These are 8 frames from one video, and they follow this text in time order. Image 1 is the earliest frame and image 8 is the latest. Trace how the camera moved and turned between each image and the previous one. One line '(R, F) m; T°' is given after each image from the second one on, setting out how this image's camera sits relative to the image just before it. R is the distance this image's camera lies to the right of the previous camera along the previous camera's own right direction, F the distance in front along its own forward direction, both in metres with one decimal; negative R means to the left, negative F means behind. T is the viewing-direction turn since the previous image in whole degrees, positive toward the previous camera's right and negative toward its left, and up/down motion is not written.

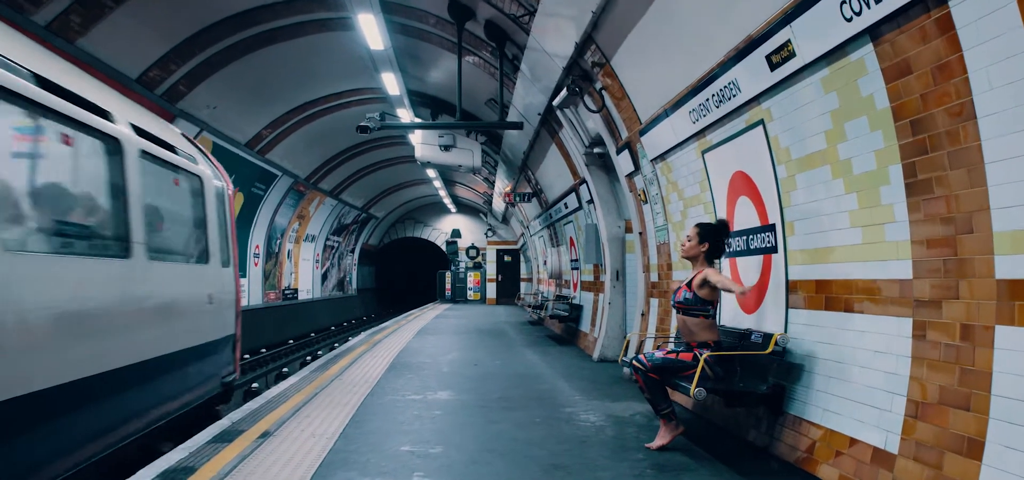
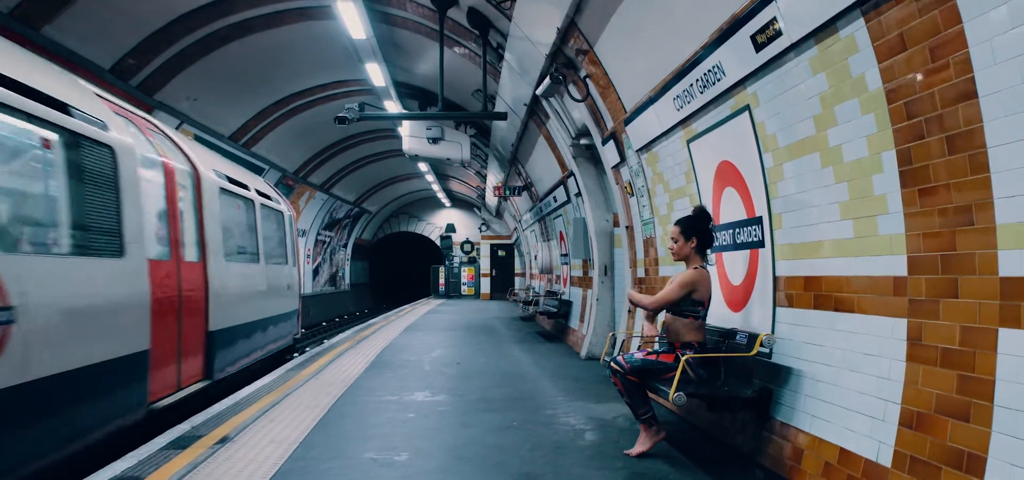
(+0.2, +0.3) m; 0°
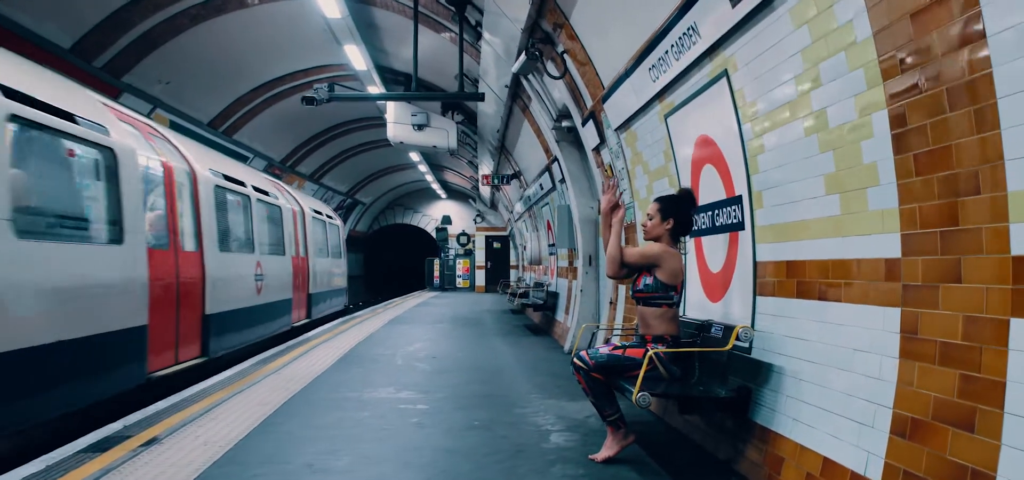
(+0.3, +0.4) m; 0°
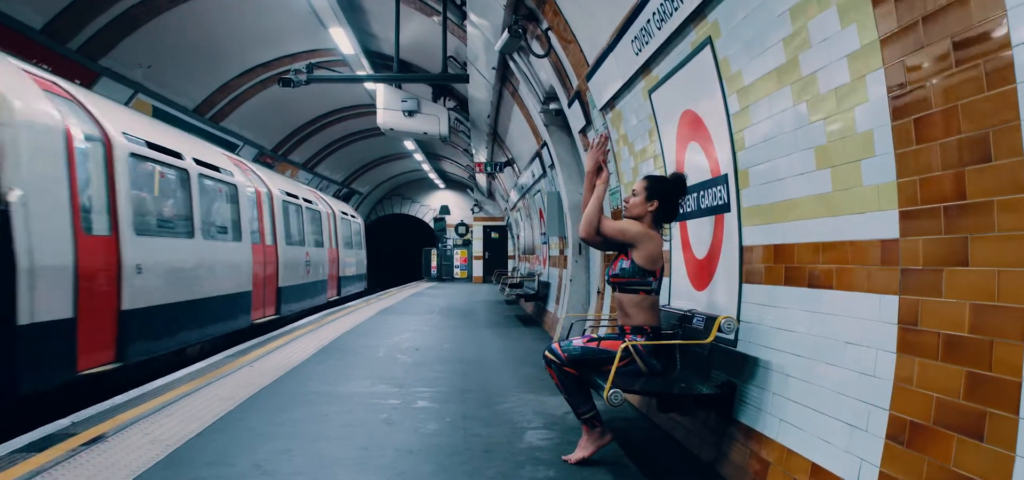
(+0.2, +0.3) m; 0°
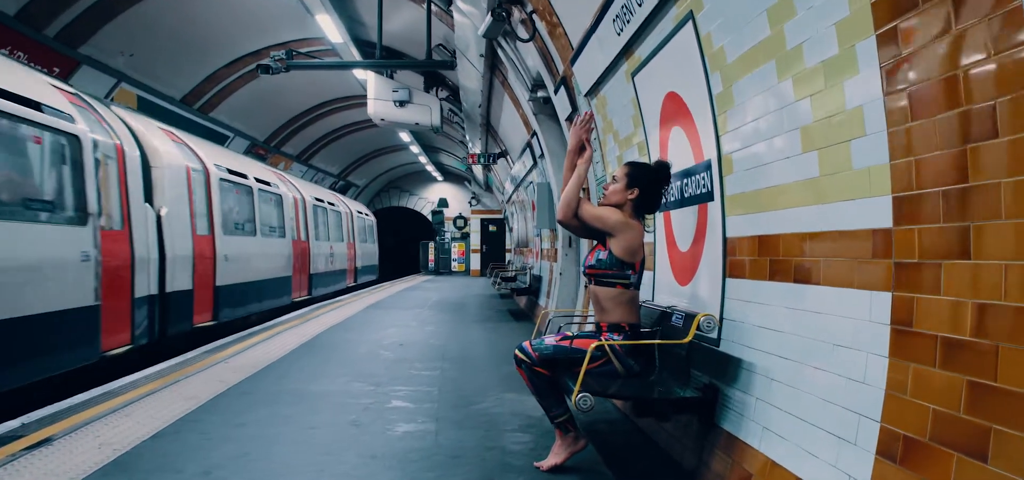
(+0.2, +0.2) m; 0°
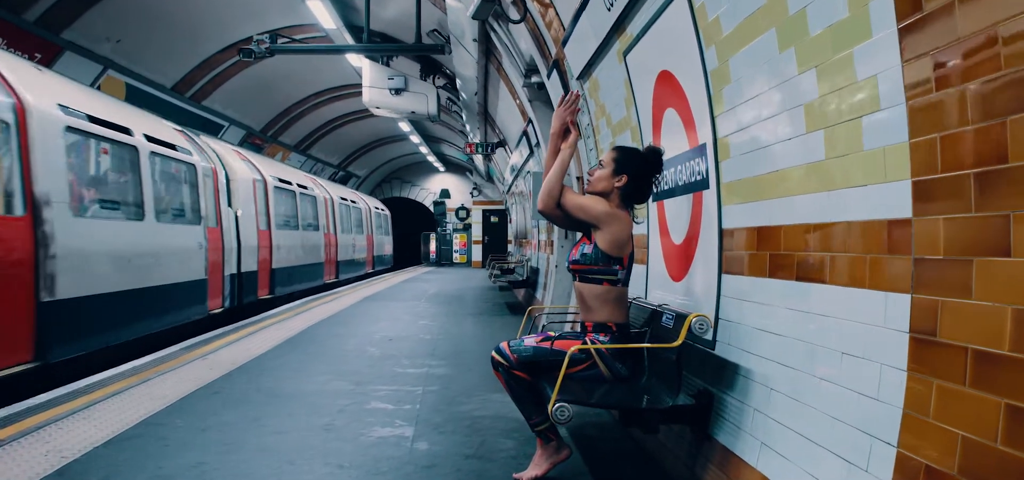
(+0.1, +0.3) m; 0°
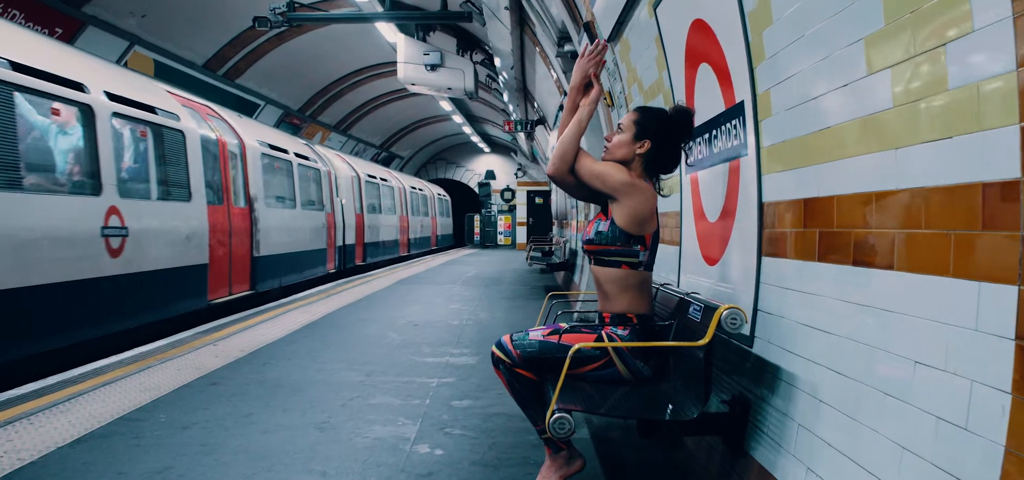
(+0.2, +0.4) m; -5°
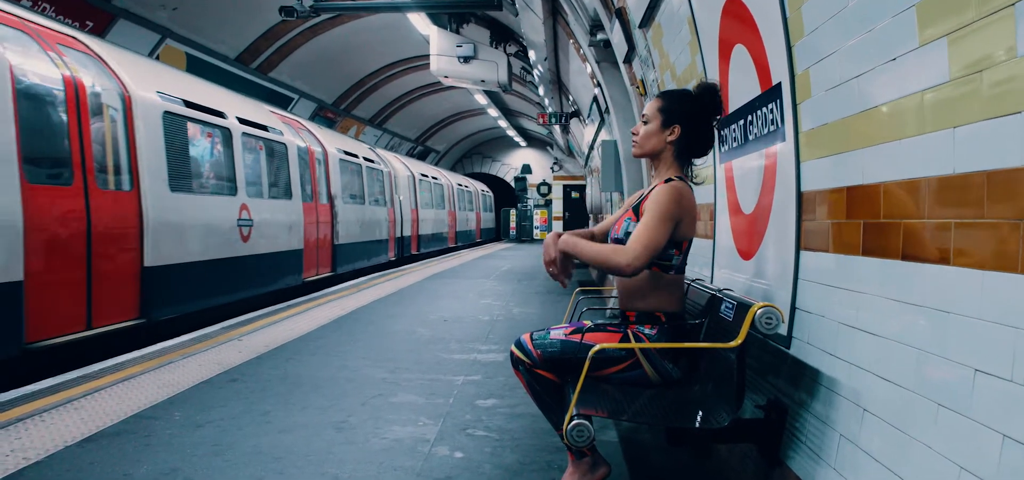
(+0.1, +0.1) m; -4°
